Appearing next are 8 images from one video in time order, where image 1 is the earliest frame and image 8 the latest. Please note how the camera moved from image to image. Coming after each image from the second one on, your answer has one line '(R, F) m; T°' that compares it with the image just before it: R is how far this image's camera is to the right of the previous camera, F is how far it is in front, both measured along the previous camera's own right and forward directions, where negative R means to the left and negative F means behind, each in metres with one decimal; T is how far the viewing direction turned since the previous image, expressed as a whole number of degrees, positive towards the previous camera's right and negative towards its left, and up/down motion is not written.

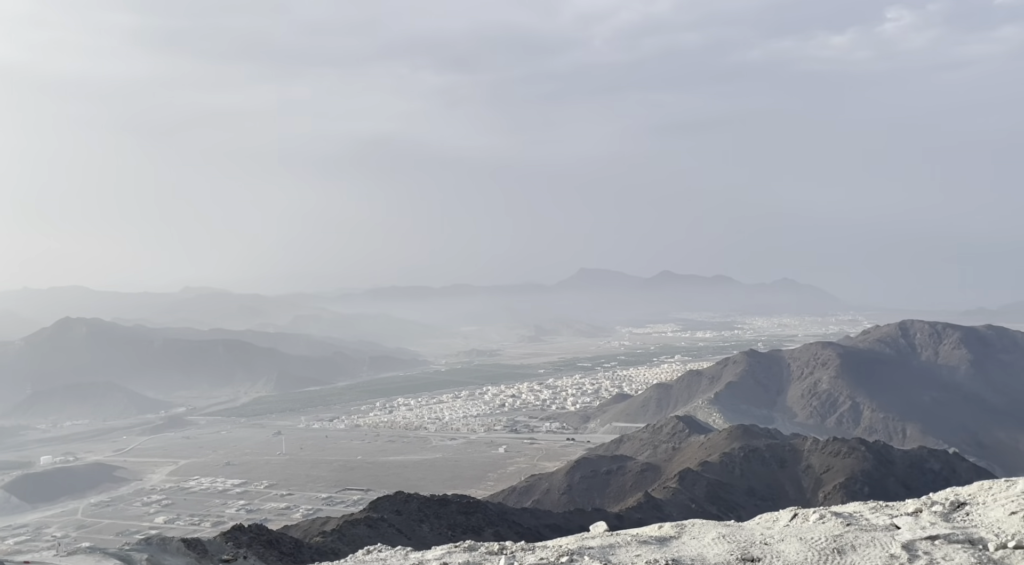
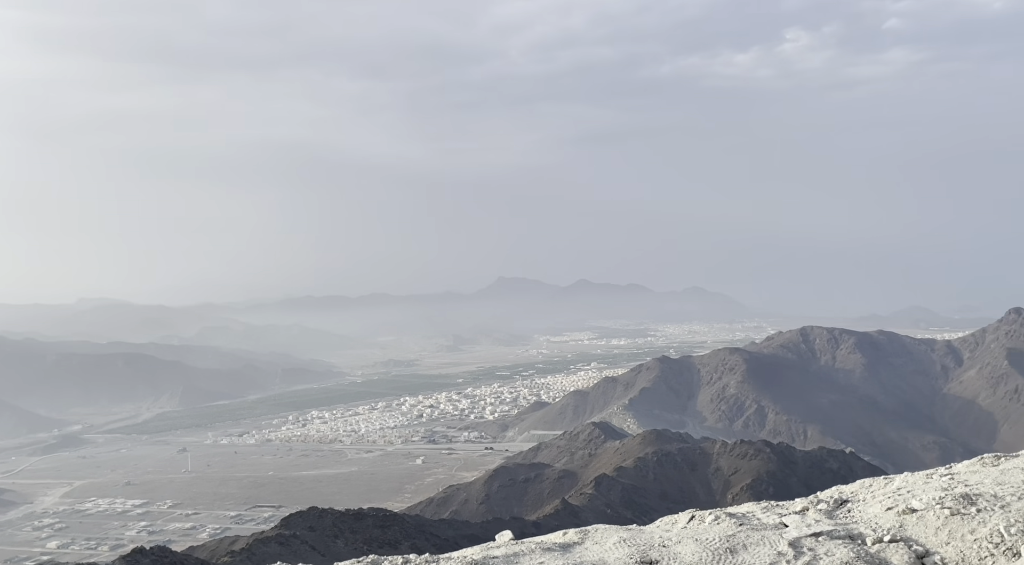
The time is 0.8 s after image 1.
(+0.7, -1.4) m; +4°
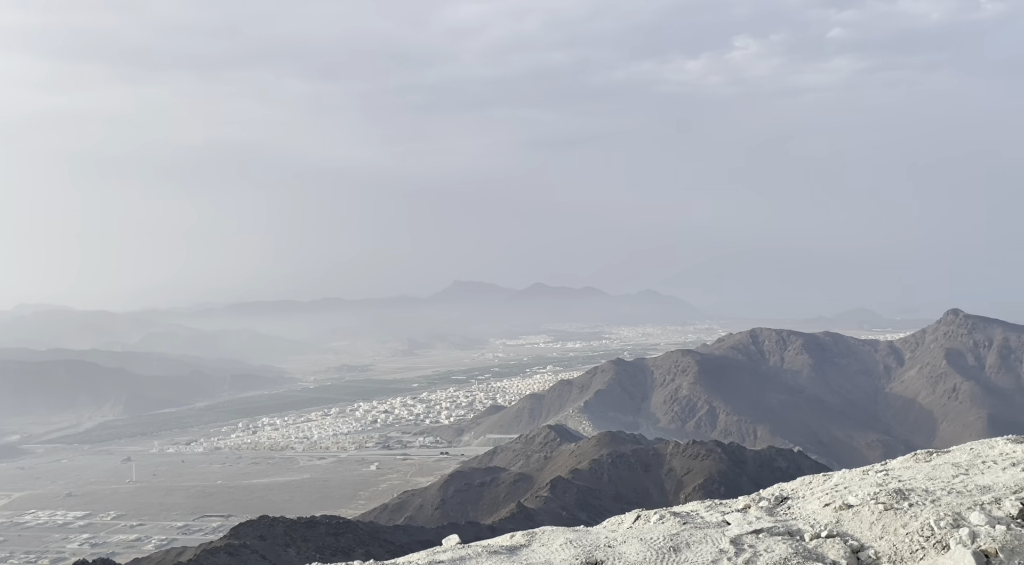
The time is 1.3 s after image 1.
(+0.6, -0.4) m; +2°
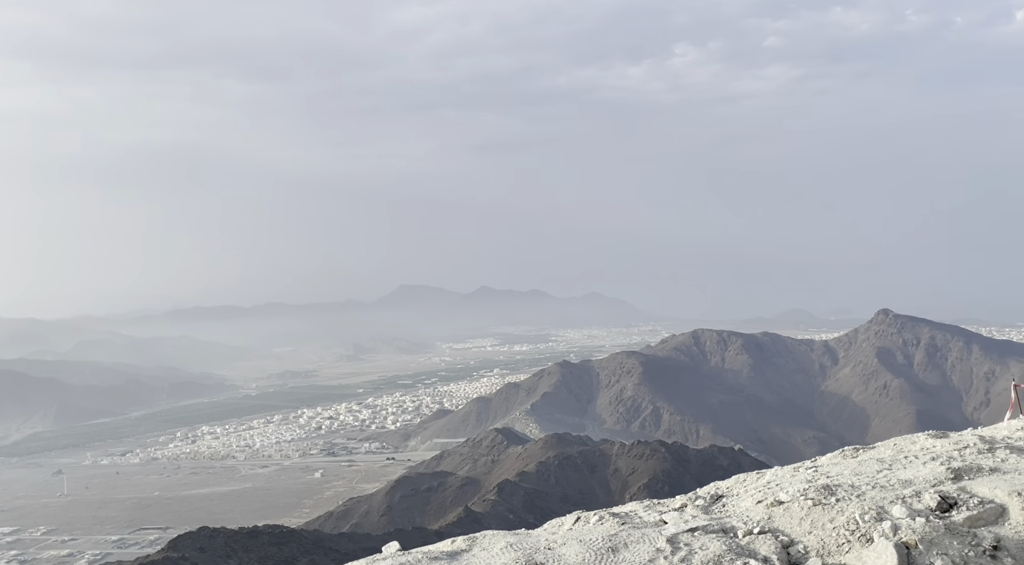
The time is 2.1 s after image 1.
(+0.6, -0.3) m; +3°
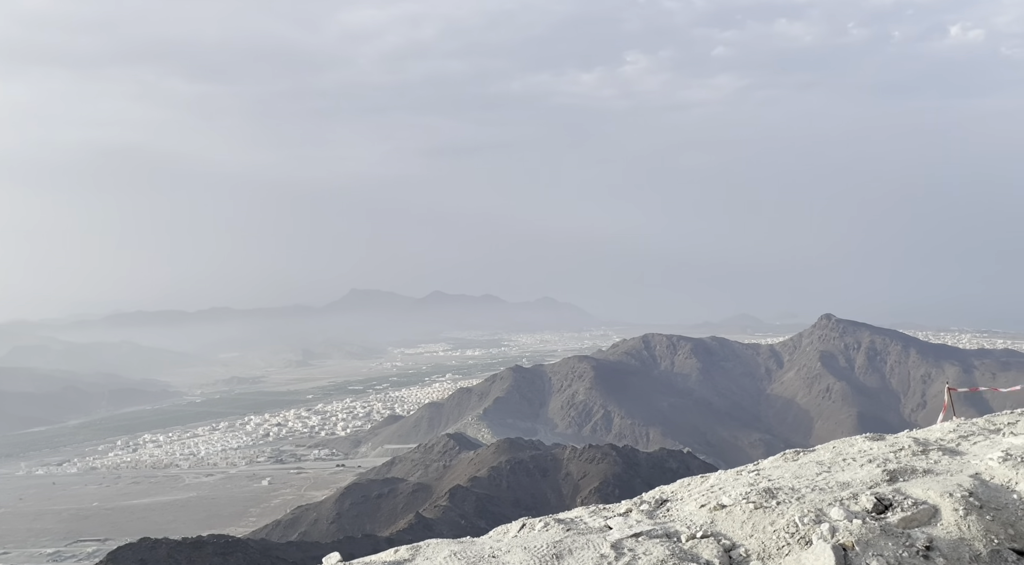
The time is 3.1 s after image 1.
(+0.5, +0.2) m; +2°
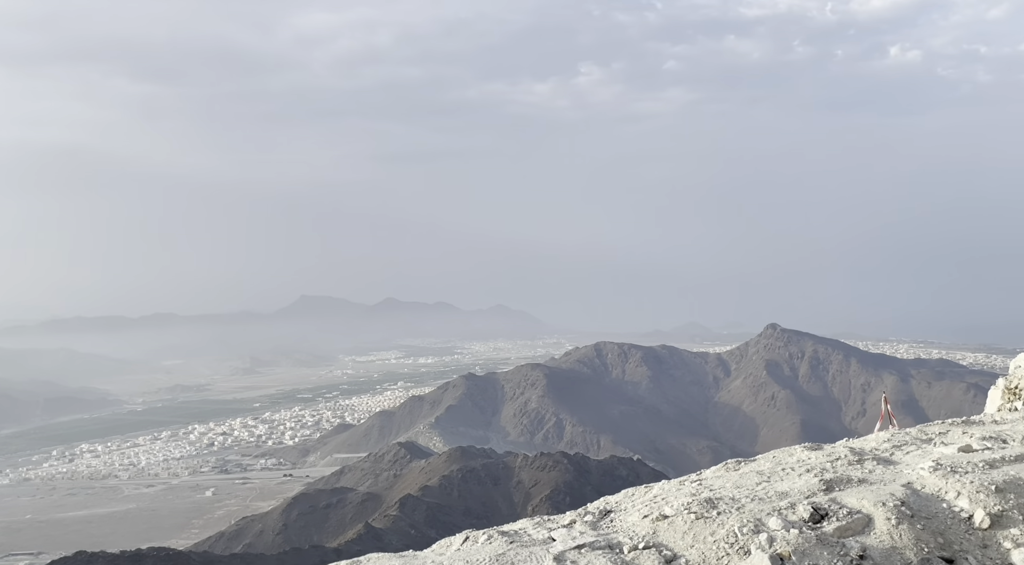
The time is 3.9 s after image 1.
(+0.7, +0.5) m; +2°
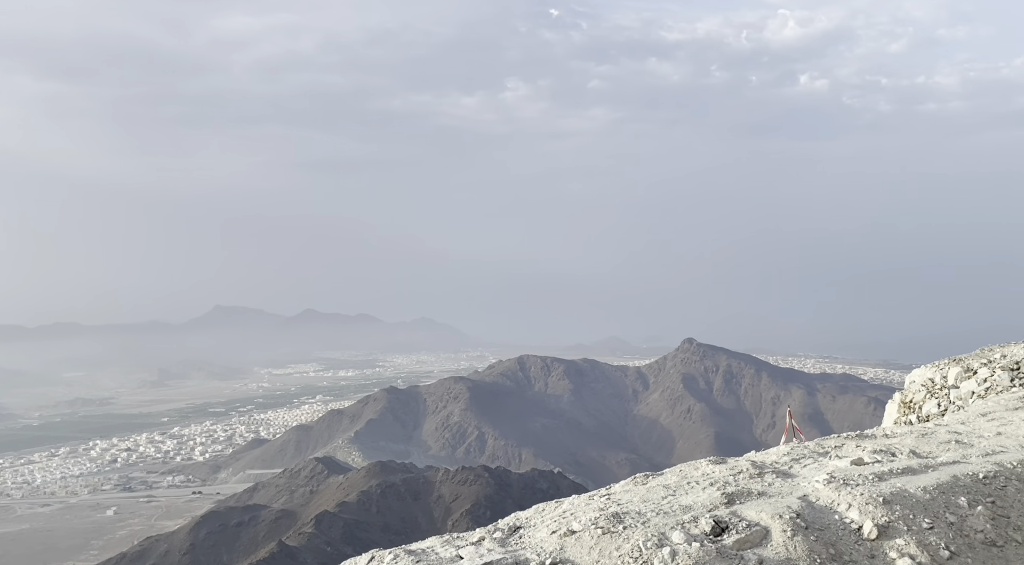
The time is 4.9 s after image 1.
(+1.1, +1.2) m; +4°
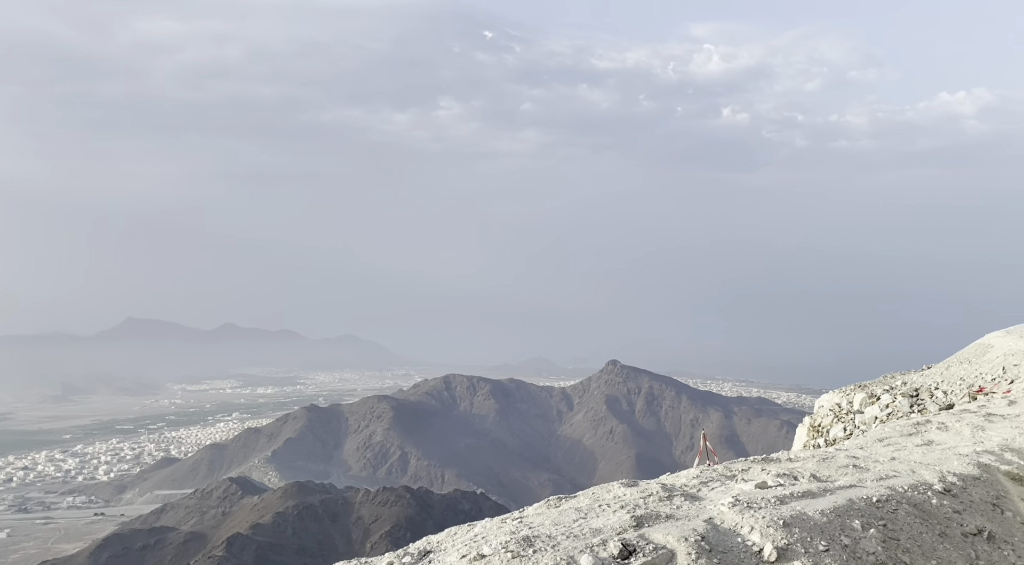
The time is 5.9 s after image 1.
(+0.8, +1.6) m; +3°
